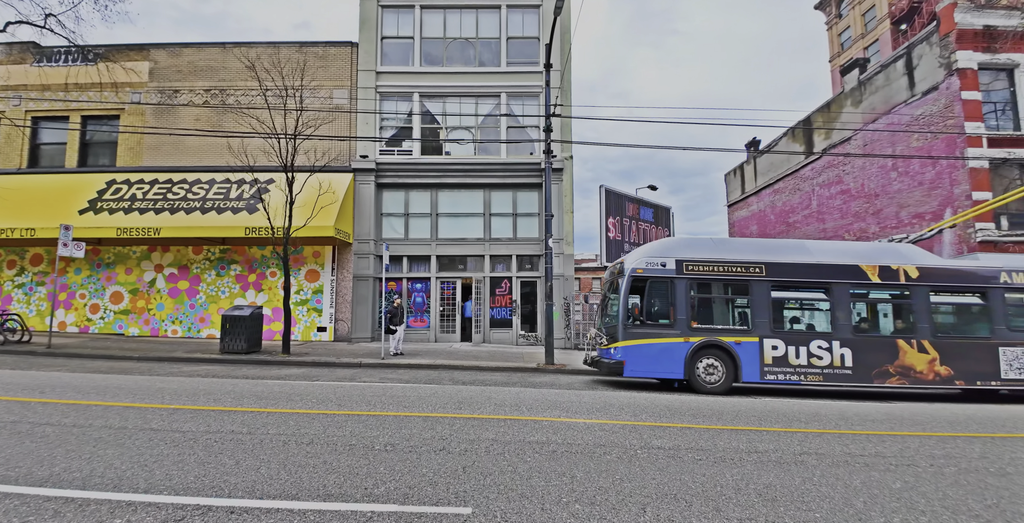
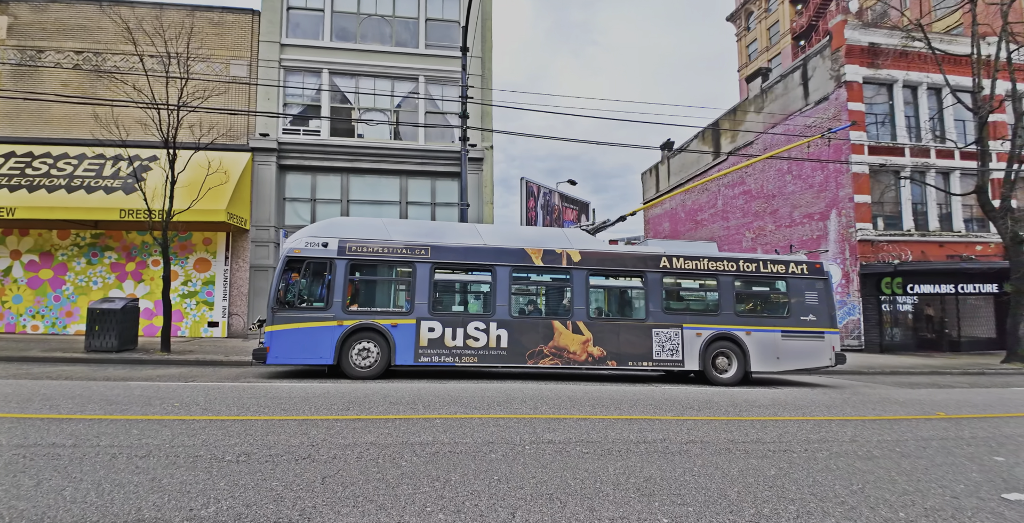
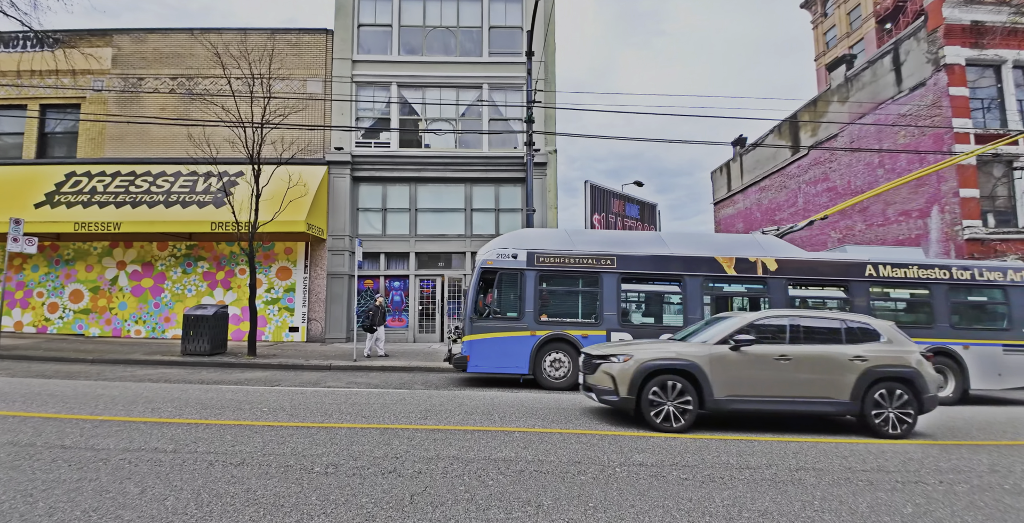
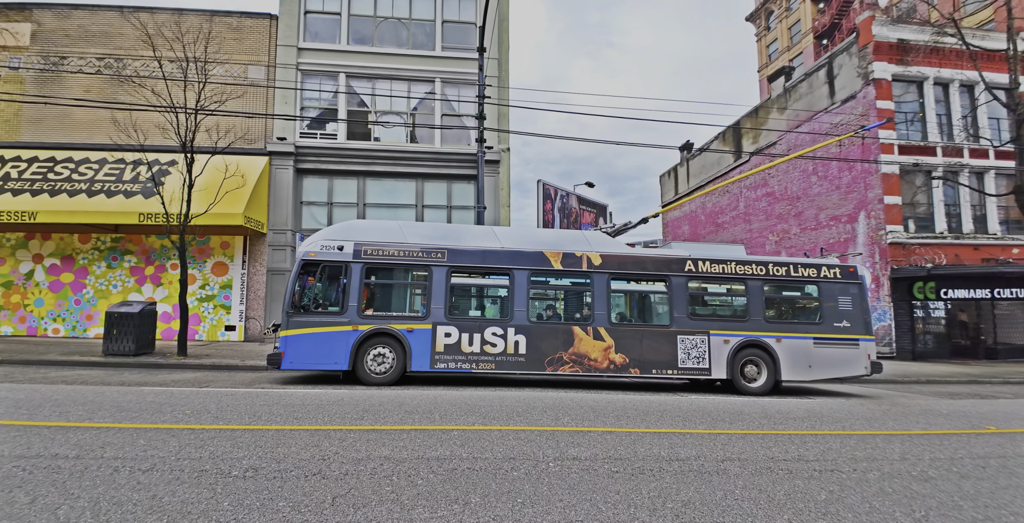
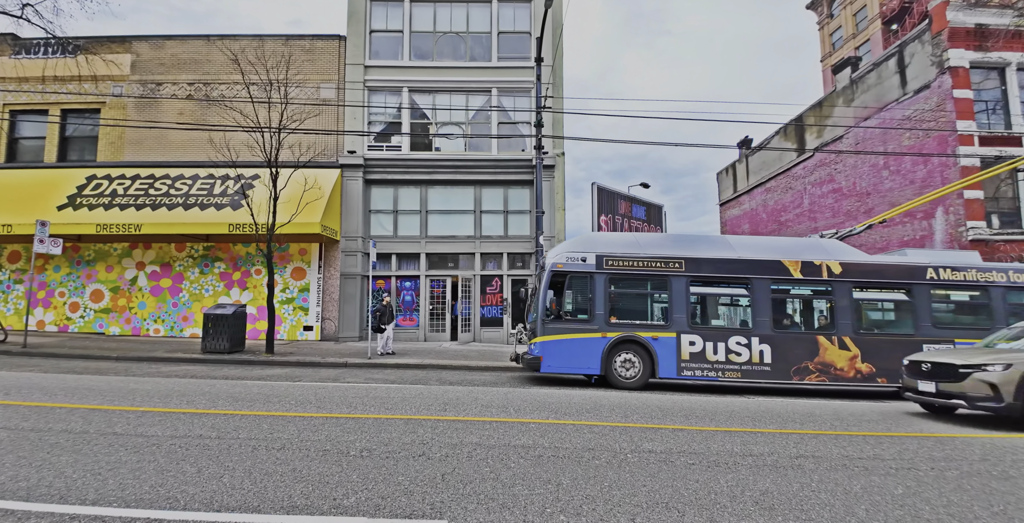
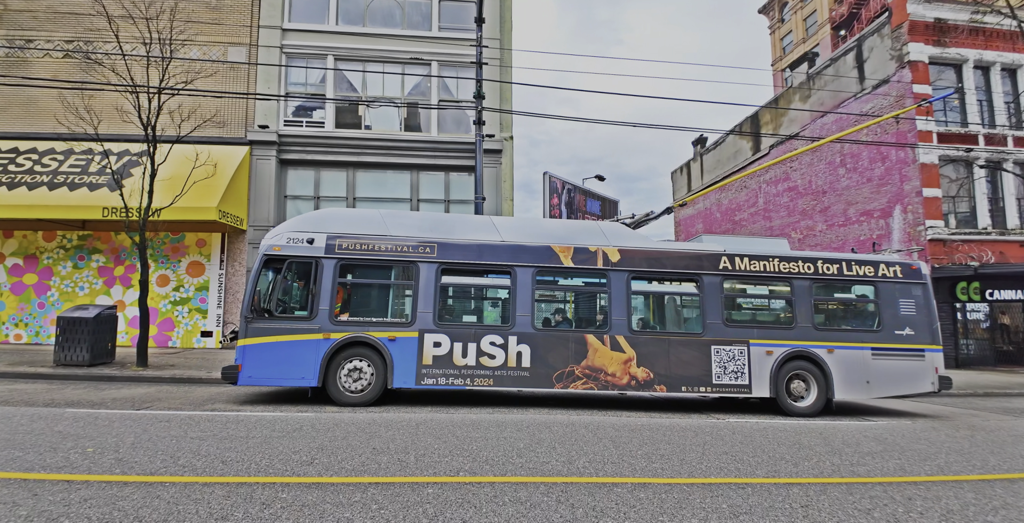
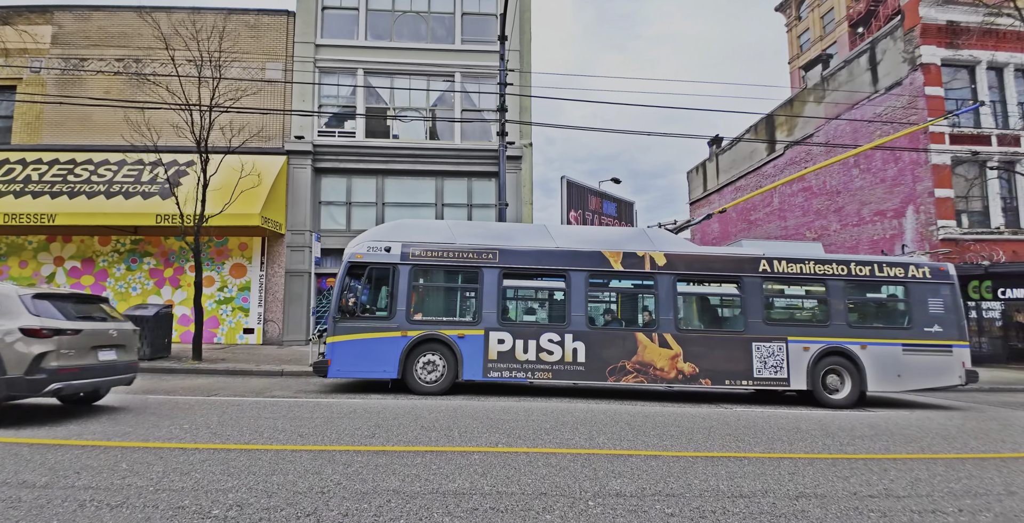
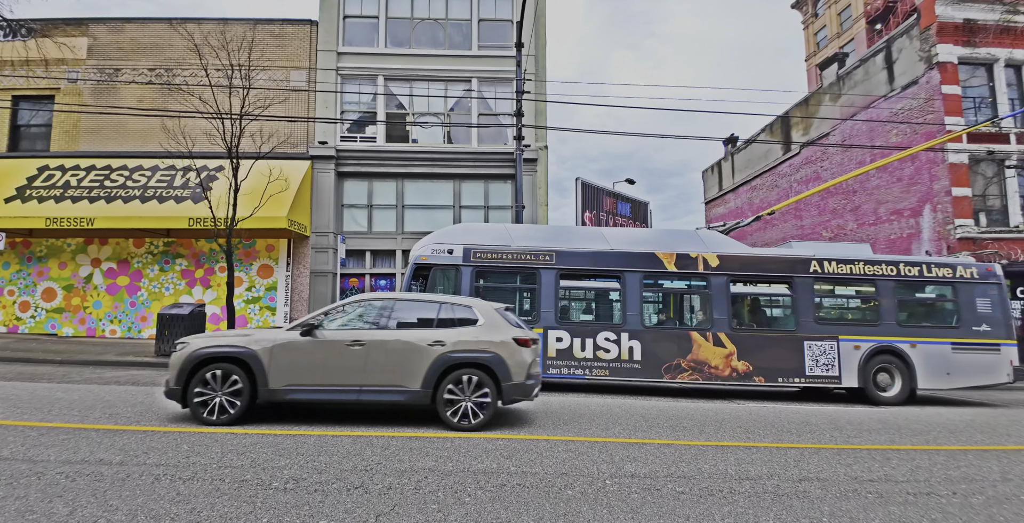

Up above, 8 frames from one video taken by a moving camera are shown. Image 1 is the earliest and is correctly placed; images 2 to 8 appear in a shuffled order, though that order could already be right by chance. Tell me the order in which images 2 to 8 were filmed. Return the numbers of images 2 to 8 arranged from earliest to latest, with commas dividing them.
5, 3, 8, 7, 6, 4, 2
